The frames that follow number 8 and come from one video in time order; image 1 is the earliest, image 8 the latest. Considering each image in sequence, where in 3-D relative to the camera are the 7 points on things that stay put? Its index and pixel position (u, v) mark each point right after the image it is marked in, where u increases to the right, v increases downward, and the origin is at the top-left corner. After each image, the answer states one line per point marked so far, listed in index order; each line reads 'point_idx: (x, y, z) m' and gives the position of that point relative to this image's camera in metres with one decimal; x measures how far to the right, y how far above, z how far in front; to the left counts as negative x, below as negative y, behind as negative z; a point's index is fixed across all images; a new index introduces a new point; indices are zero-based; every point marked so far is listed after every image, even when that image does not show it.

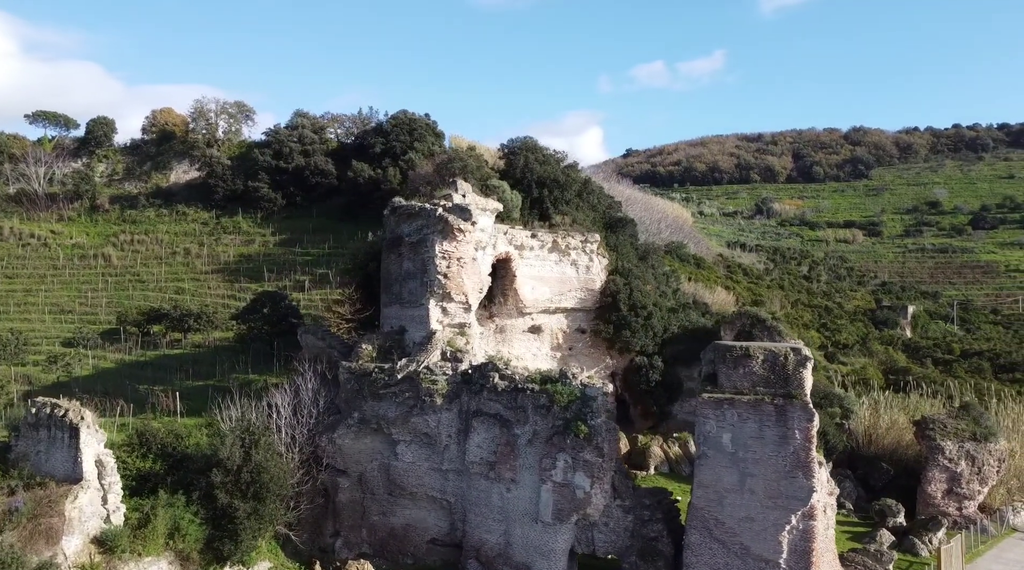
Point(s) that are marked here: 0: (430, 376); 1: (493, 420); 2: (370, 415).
0: (-1.5, -1.8, +19.3) m
1: (-0.2, -2.5, +18.4) m
2: (-2.7, -2.6, +20.0) m
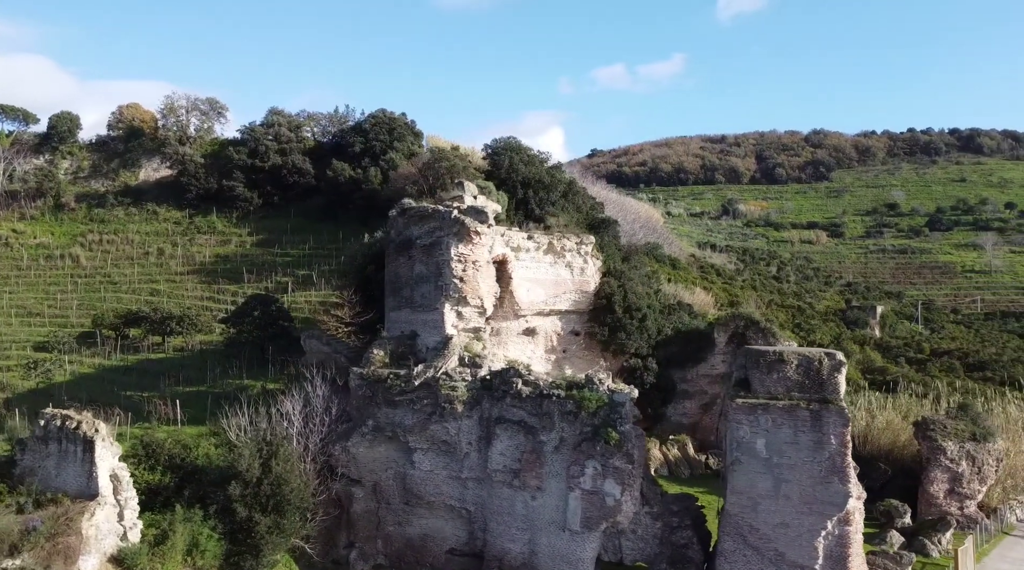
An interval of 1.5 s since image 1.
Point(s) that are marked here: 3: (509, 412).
0: (-1.1, -1.8, +18.9) m
1: (+0.2, -2.5, +18.1) m
2: (-2.4, -2.7, +19.5) m
3: (0.0, -2.3, +18.3) m
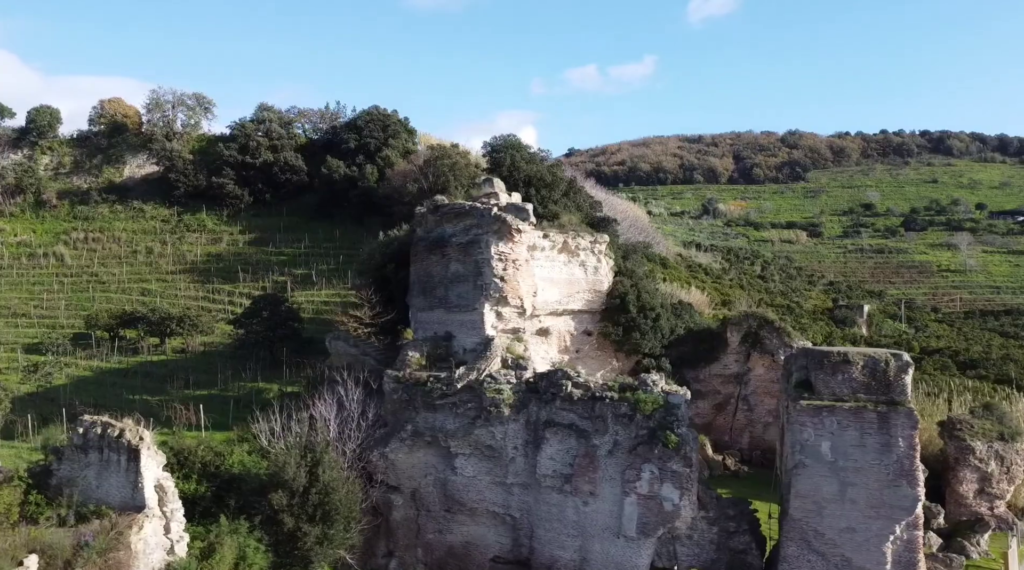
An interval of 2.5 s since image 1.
0: (-0.3, -1.8, +18.3) m
1: (+1.0, -2.5, +17.5) m
2: (-1.6, -2.6, +18.8) m
3: (+0.8, -2.3, +17.7) m
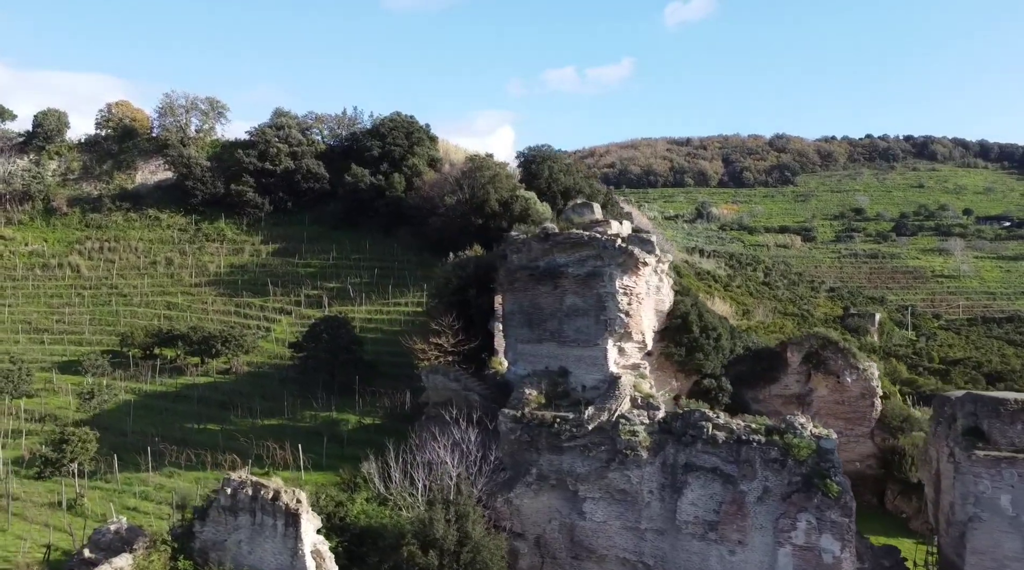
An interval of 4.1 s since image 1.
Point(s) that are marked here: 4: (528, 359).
0: (+2.0, -2.4, +17.5) m
1: (+3.4, -3.2, +16.8) m
2: (+0.7, -3.3, +17.9) m
3: (+3.1, -2.9, +17.0) m
4: (+0.2, -1.5, +20.1) m
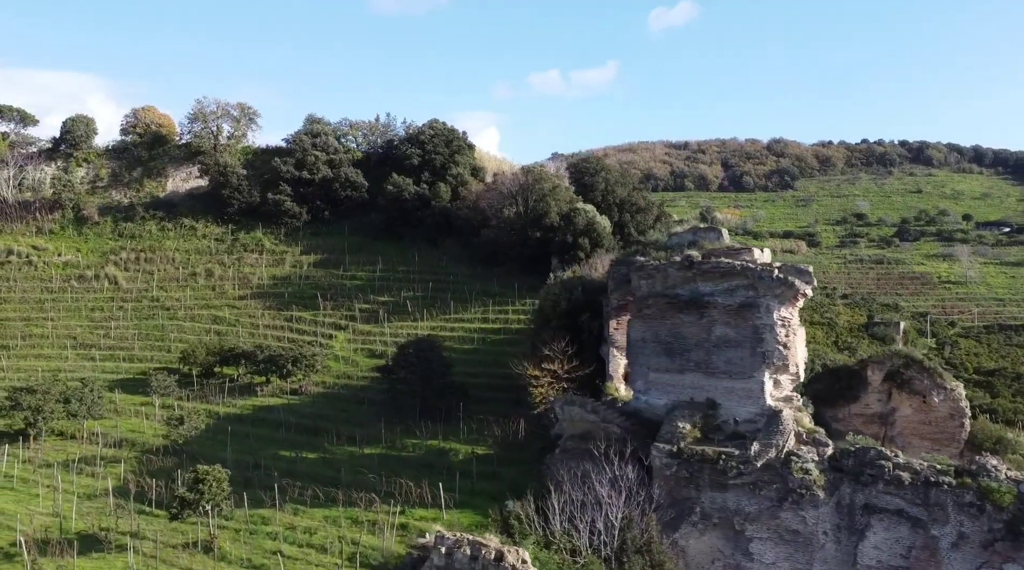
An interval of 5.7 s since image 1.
0: (+4.8, -3.0, +16.8) m
1: (+6.2, -3.7, +16.2) m
2: (+3.5, -3.8, +17.2) m
3: (+5.9, -3.5, +16.4) m
4: (+2.9, -2.0, +19.4) m
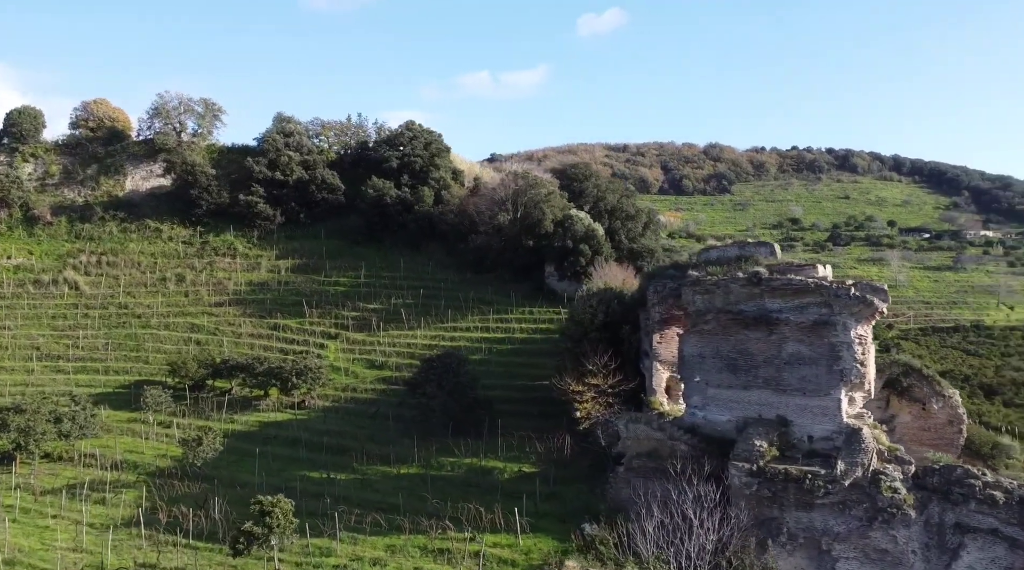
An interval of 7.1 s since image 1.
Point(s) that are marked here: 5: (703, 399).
0: (+6.3, -3.3, +16.8) m
1: (+7.7, -4.0, +16.2) m
2: (+4.9, -4.1, +17.0) m
3: (+7.4, -3.8, +16.4) m
4: (+4.1, -2.3, +19.2) m
5: (+3.7, -2.2, +19.4) m
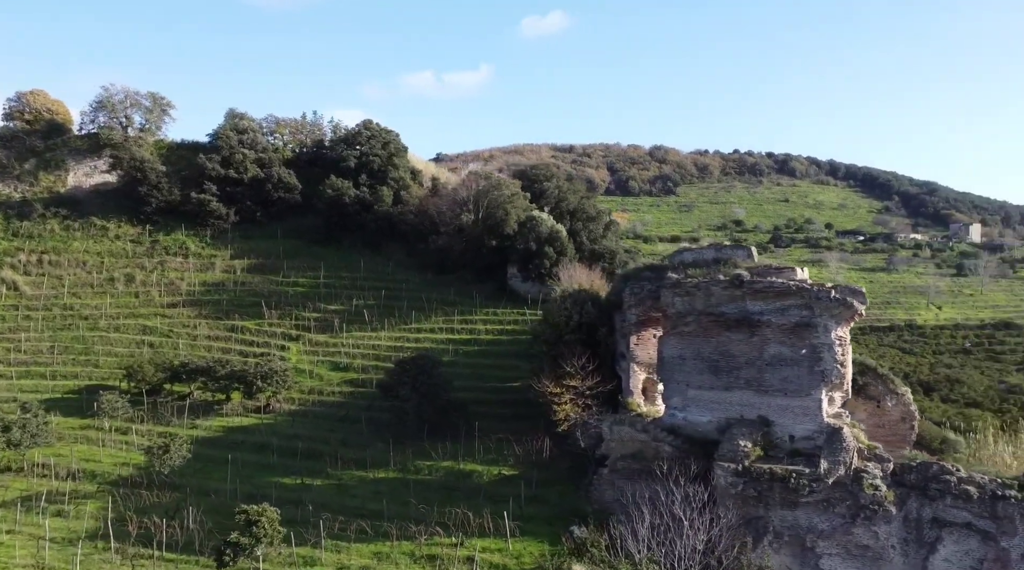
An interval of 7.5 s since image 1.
0: (+6.1, -3.4, +17.0) m
1: (+7.5, -4.1, +16.6) m
2: (+4.7, -4.2, +17.2) m
3: (+7.3, -3.8, +16.8) m
4: (+3.8, -2.3, +19.3) m
5: (+3.4, -2.2, +19.5) m
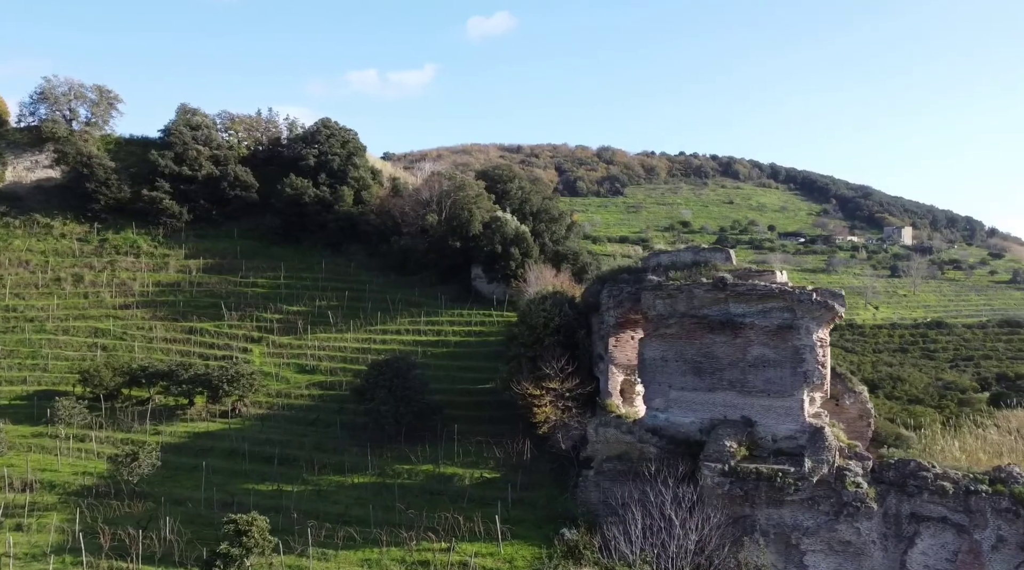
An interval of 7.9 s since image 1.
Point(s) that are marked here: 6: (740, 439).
0: (+6.0, -3.4, +17.3) m
1: (+7.4, -4.1, +17.0) m
2: (+4.5, -4.2, +17.4) m
3: (+7.1, -3.9, +17.1) m
4: (+3.5, -2.4, +19.4) m
5: (+3.1, -2.3, +19.6) m
6: (+4.2, -2.9, +18.5) m
